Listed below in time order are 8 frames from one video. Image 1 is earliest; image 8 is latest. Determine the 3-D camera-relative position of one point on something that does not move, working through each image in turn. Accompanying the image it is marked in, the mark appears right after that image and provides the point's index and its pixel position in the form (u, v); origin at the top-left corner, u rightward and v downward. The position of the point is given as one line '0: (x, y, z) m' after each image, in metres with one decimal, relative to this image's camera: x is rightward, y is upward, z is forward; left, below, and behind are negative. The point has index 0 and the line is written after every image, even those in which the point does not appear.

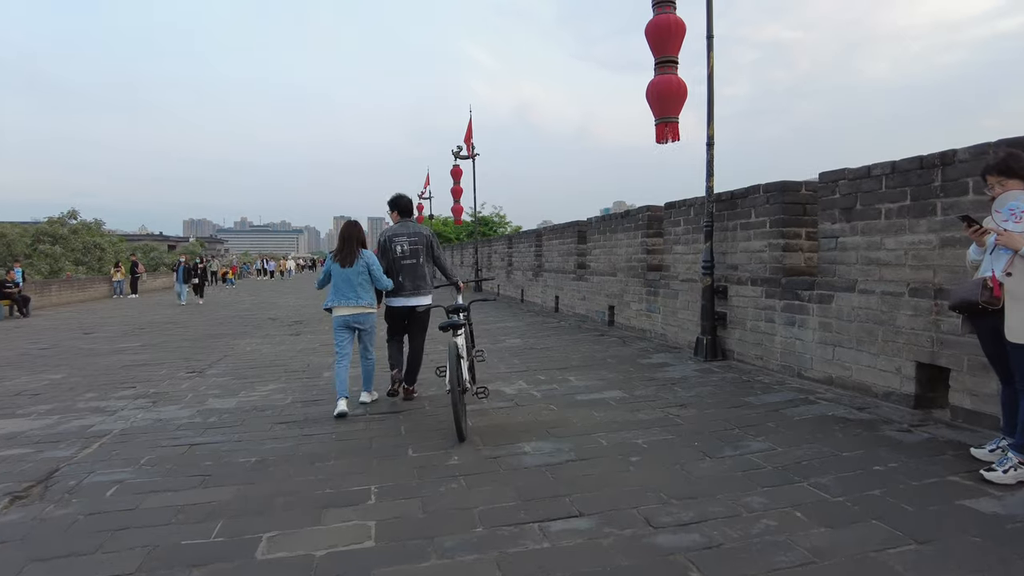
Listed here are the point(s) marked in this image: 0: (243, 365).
0: (-3.1, -0.9, +7.5) m
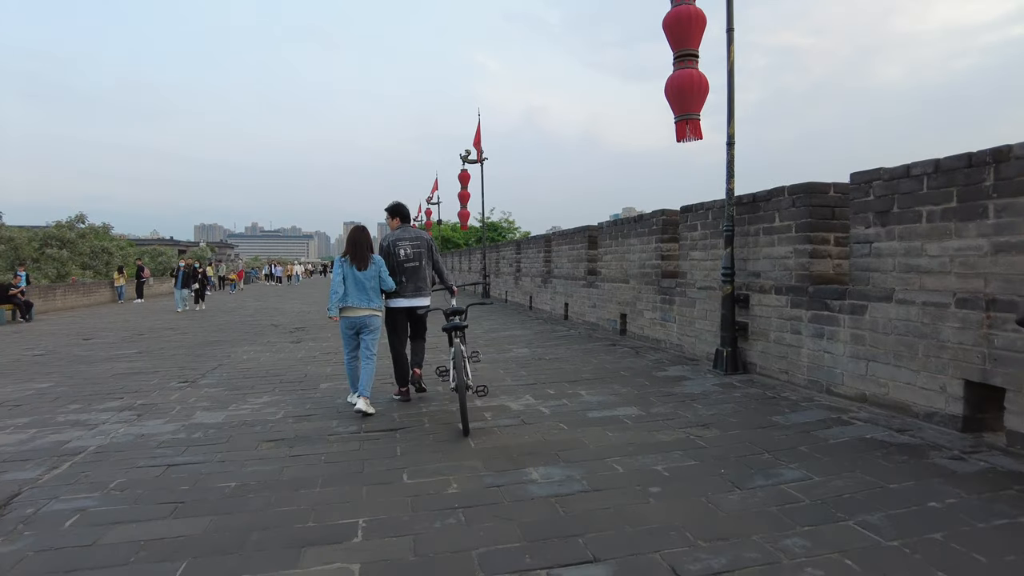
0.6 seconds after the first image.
0: (-3.0, -1.0, +7.2) m
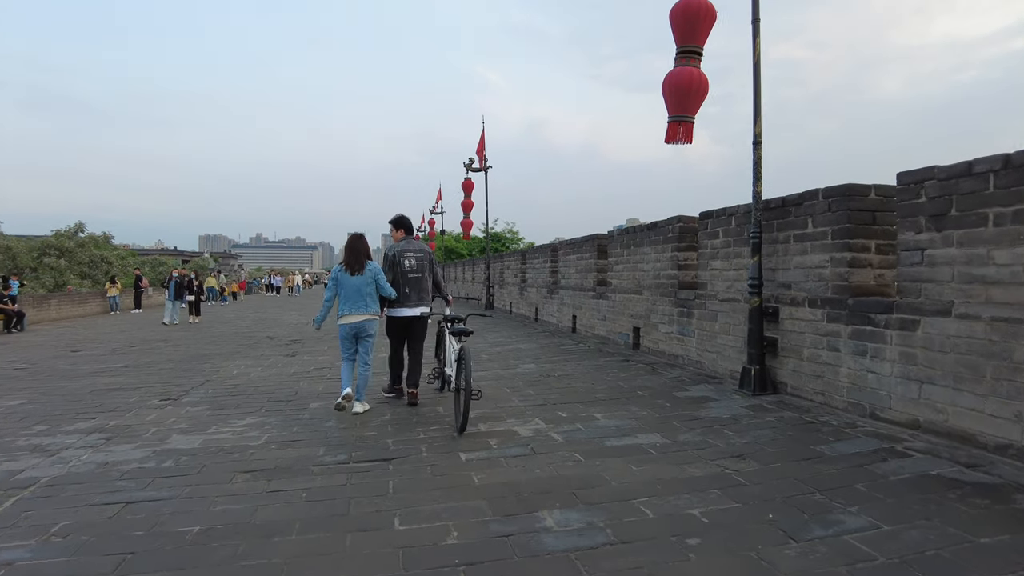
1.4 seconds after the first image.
0: (-2.9, -1.1, +6.7) m
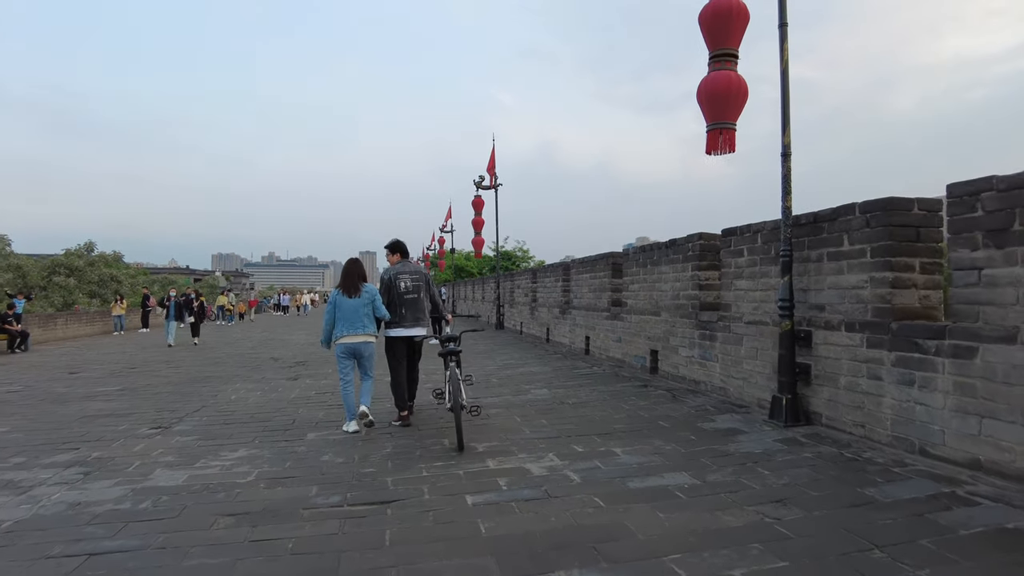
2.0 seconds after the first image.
0: (-2.8, -1.3, +6.4) m
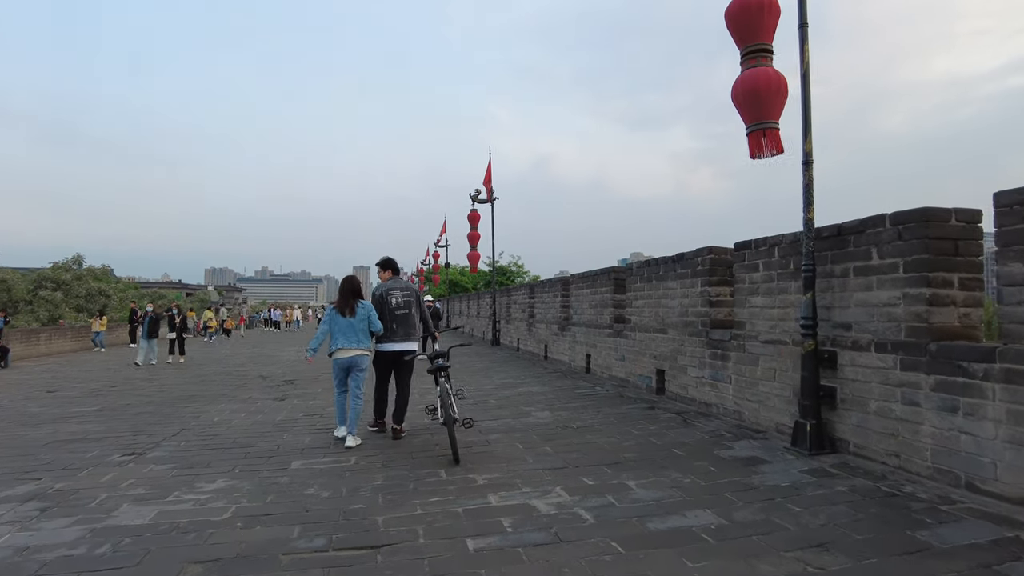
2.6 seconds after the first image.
0: (-2.8, -1.4, +5.9) m
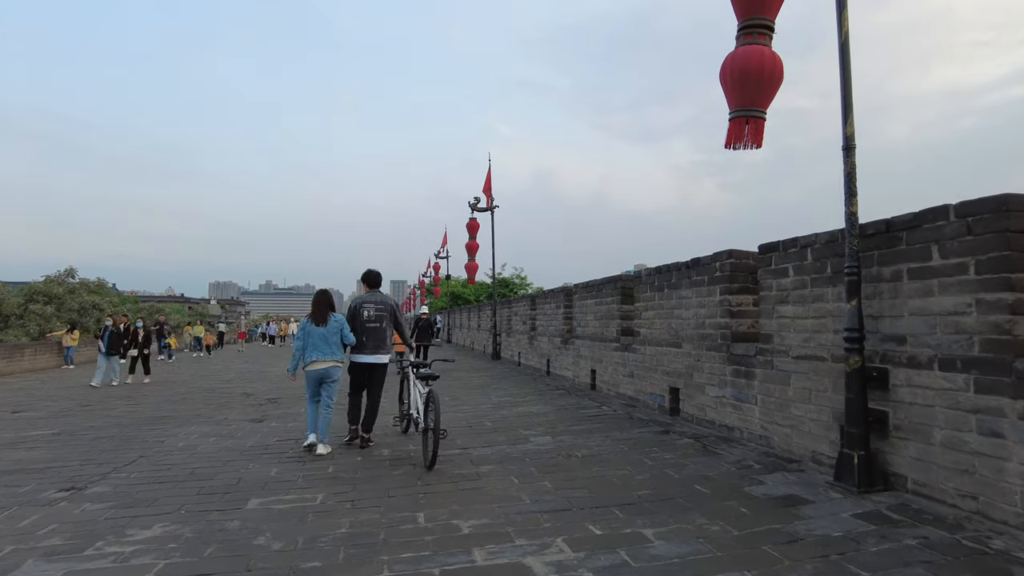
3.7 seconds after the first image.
0: (-2.9, -1.5, +5.2) m
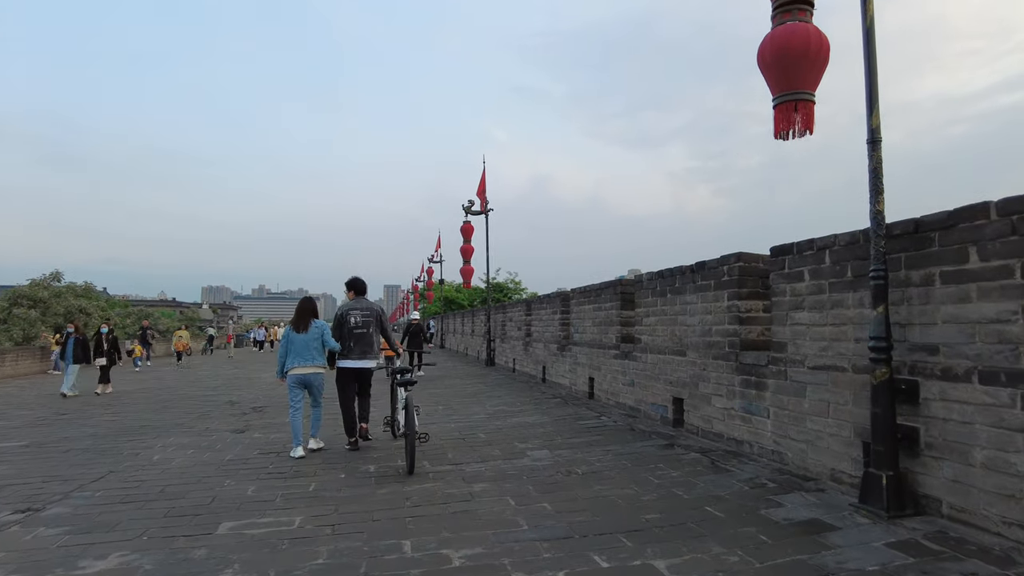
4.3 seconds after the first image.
0: (-2.9, -1.5, +4.8) m
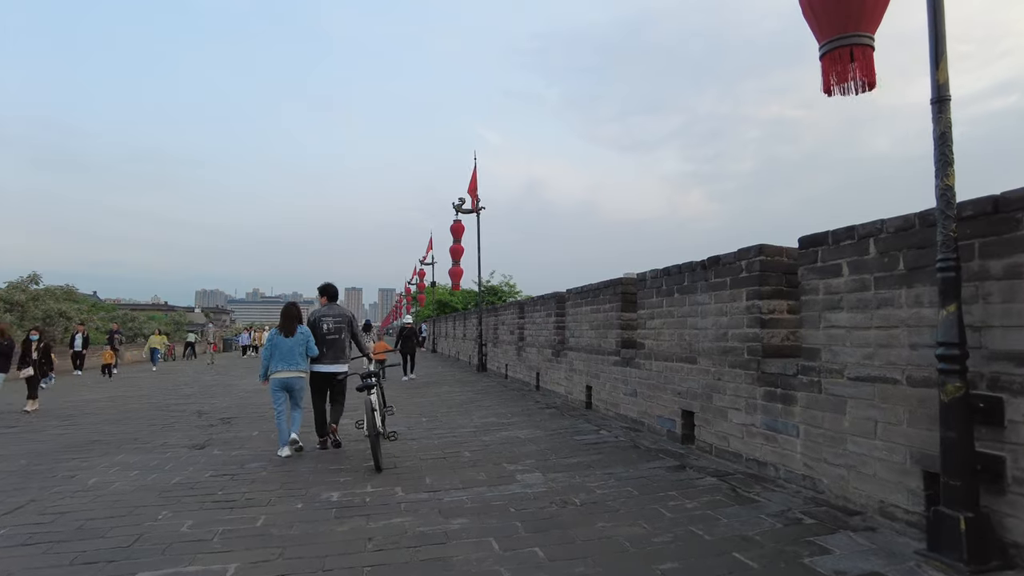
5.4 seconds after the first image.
0: (-3.0, -1.5, +4.0) m
